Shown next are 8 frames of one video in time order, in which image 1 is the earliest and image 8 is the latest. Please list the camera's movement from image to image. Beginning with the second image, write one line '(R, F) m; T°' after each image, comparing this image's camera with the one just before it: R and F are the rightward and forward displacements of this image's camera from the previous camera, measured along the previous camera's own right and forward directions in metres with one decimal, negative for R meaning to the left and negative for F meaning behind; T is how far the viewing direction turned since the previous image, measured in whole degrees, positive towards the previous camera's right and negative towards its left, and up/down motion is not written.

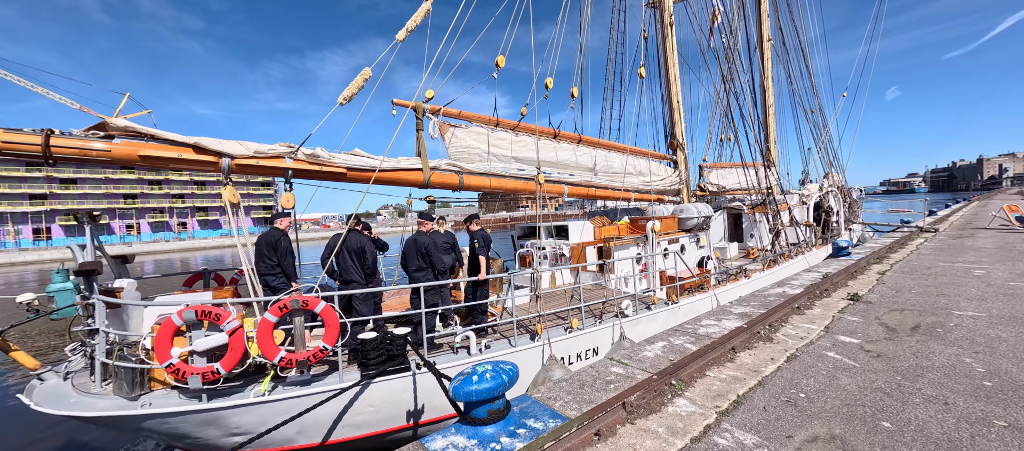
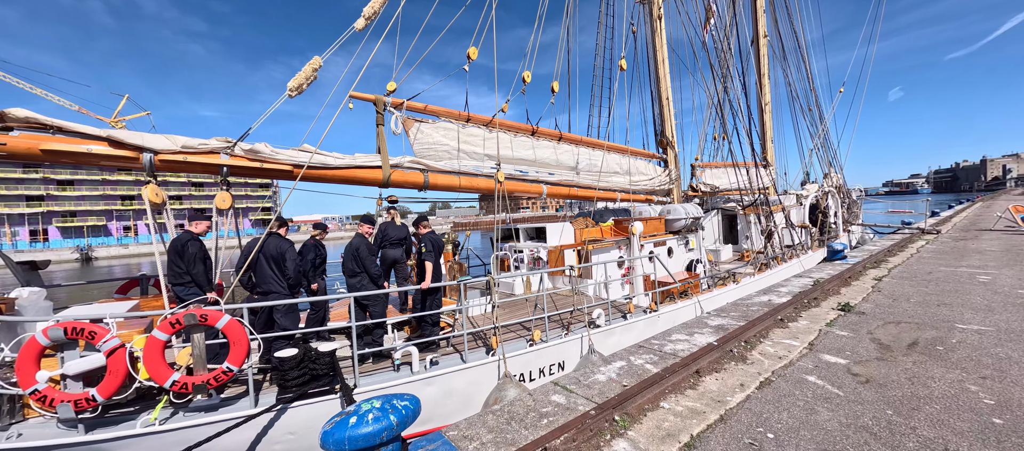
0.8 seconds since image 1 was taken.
(+0.6, +0.4) m; 0°
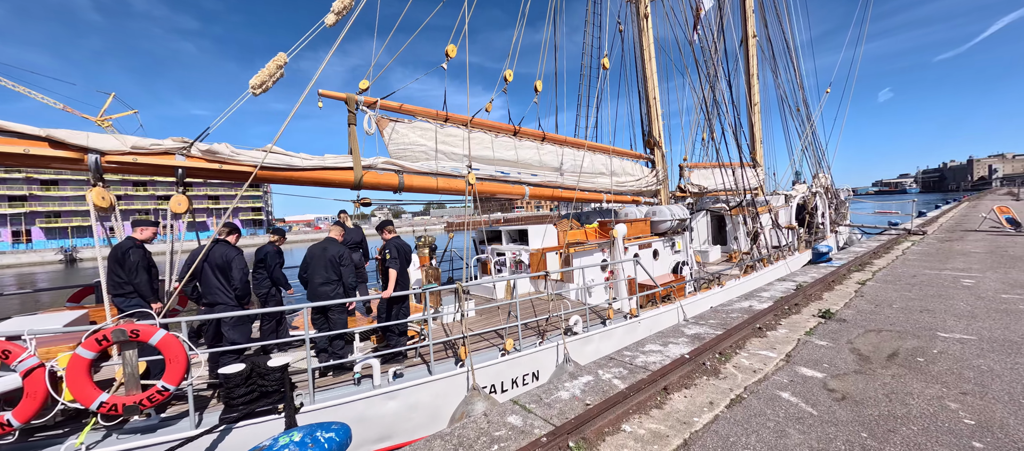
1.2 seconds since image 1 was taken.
(+0.3, +0.2) m; +1°
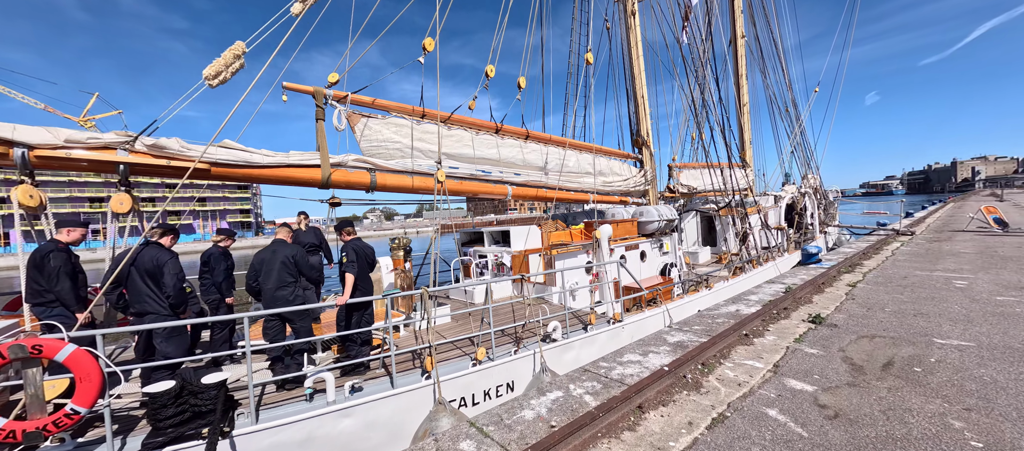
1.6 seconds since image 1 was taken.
(+0.2, +0.3) m; +1°
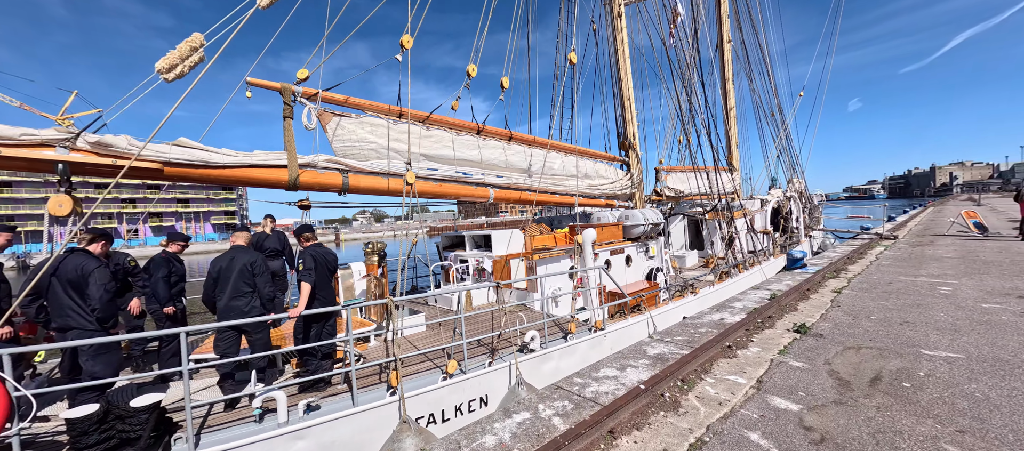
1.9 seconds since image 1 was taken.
(+0.2, +0.2) m; +1°
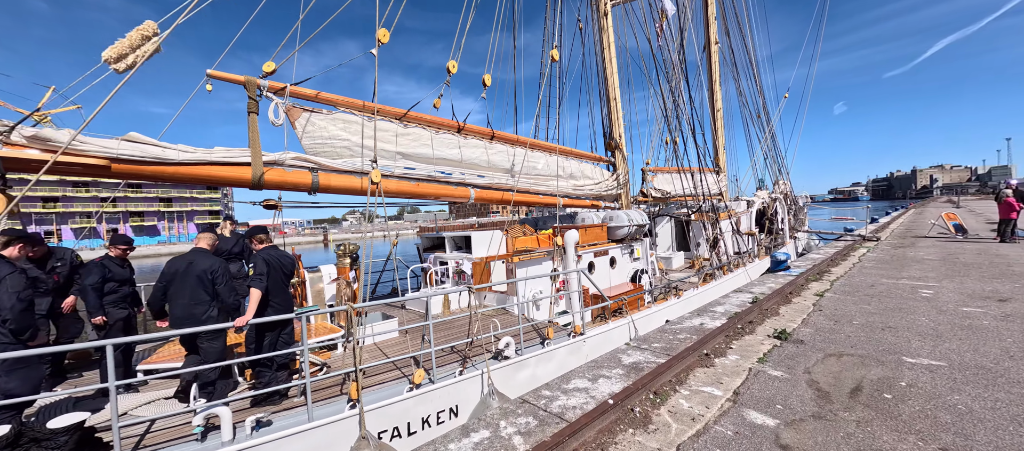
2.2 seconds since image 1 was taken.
(+0.2, +0.2) m; +1°
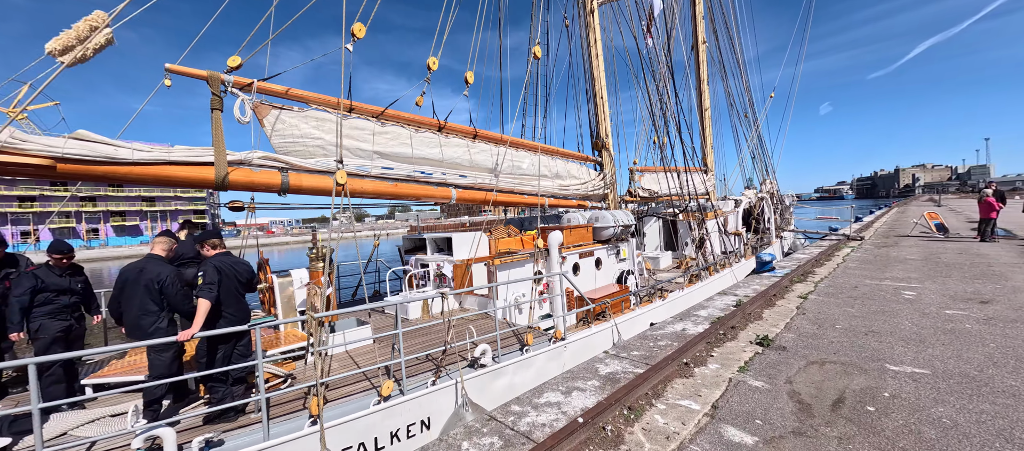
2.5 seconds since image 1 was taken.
(+0.2, +0.2) m; +1°
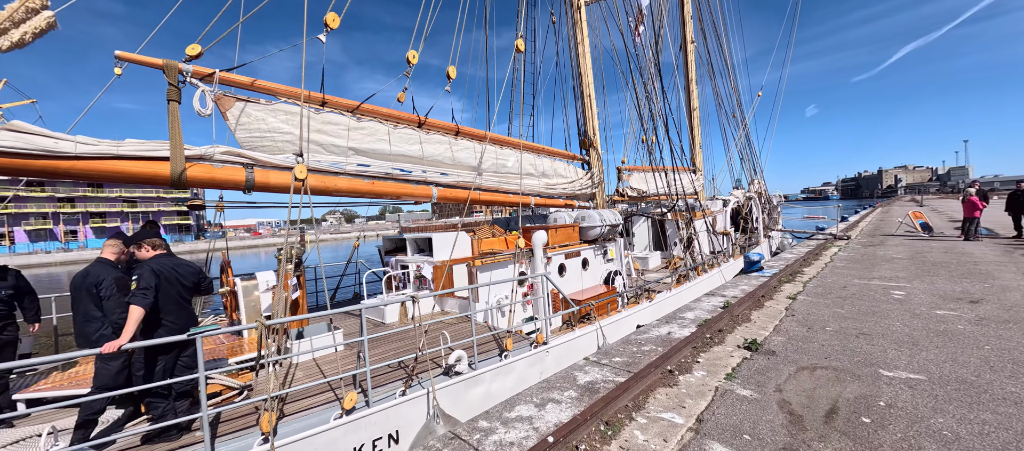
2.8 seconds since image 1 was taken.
(+0.2, +0.2) m; +1°
